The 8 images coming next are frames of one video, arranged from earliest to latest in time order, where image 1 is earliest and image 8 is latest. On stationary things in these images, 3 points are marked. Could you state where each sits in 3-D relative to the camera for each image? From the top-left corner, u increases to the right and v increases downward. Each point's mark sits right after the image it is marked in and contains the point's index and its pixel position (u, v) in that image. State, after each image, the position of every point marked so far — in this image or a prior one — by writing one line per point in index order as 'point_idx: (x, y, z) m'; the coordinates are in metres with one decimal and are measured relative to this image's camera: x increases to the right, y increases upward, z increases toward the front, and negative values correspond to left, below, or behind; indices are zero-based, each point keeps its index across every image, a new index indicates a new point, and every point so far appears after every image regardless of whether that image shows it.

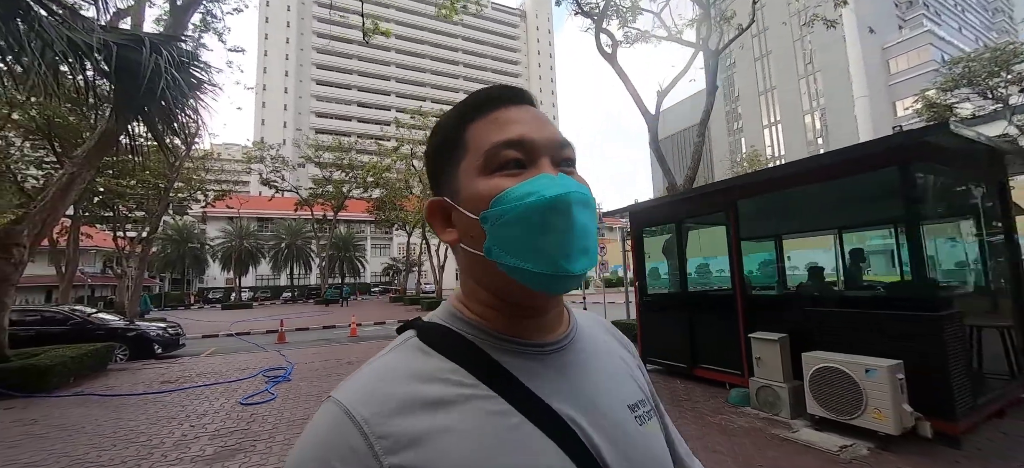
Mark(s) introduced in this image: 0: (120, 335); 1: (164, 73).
0: (-10.2, -2.6, +10.1) m
1: (-4.7, +2.1, +5.3) m
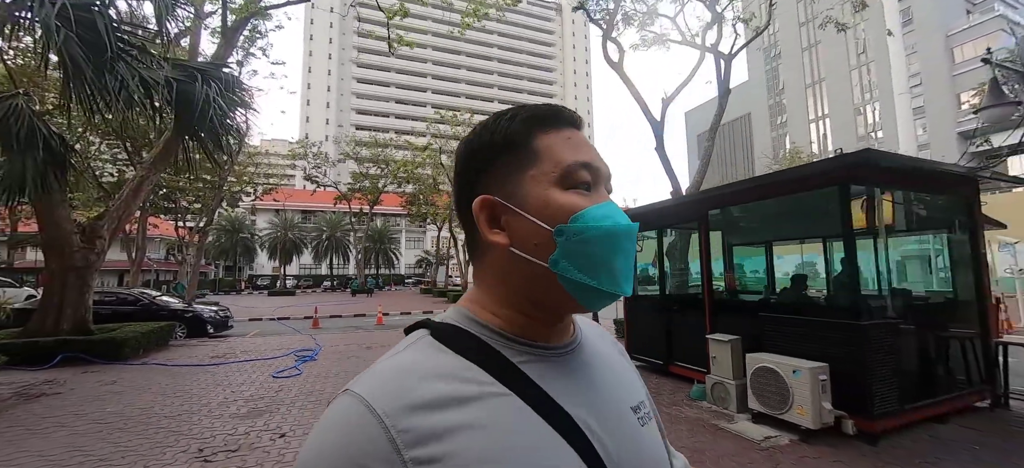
0: (-10.0, -2.4, +11.7) m
1: (-4.9, +2.1, +6.3) m
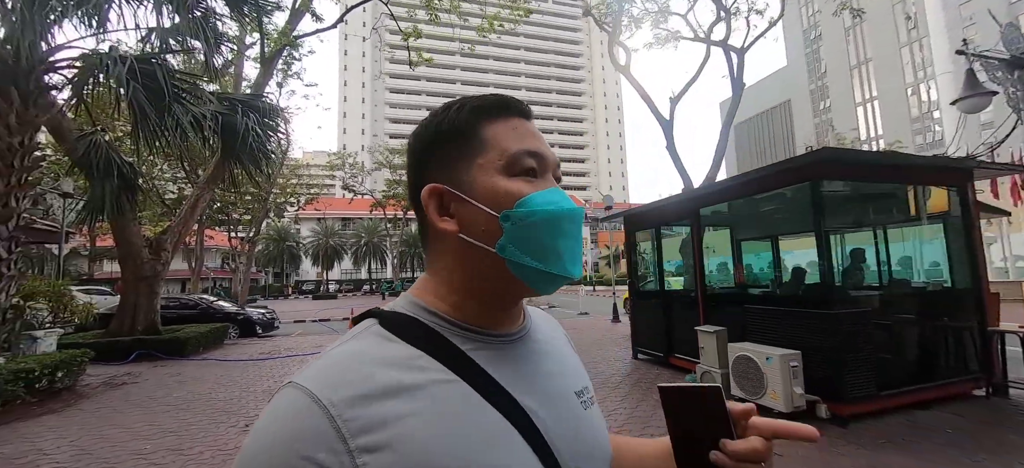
0: (-9.3, -2.8, +13.0) m
1: (-4.8, +1.9, +7.2) m
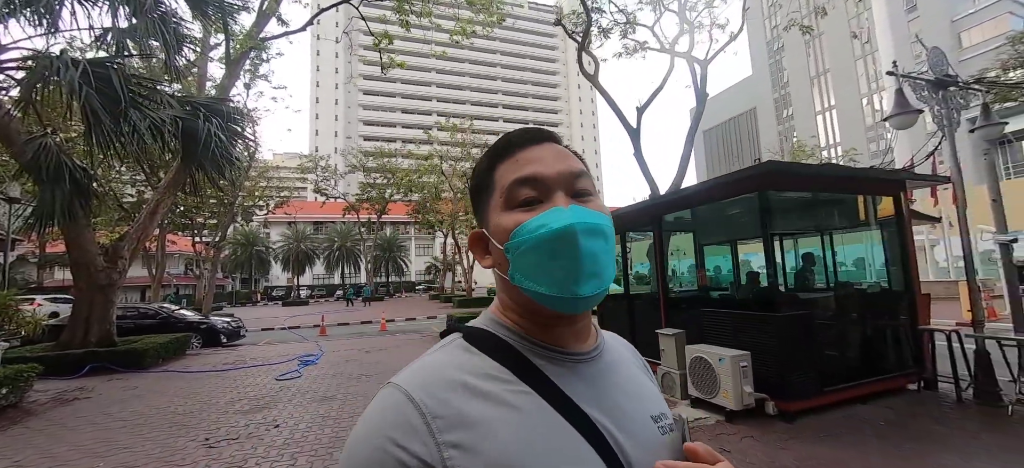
0: (-10.2, -3.0, +12.6) m
1: (-5.4, +1.8, +7.1) m
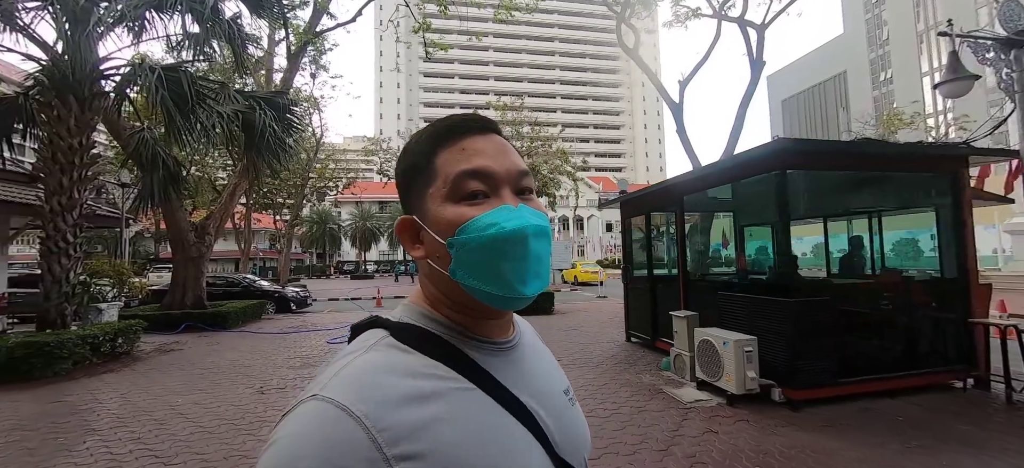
0: (-8.9, -2.2, +14.3) m
1: (-4.9, +2.2, +7.9) m
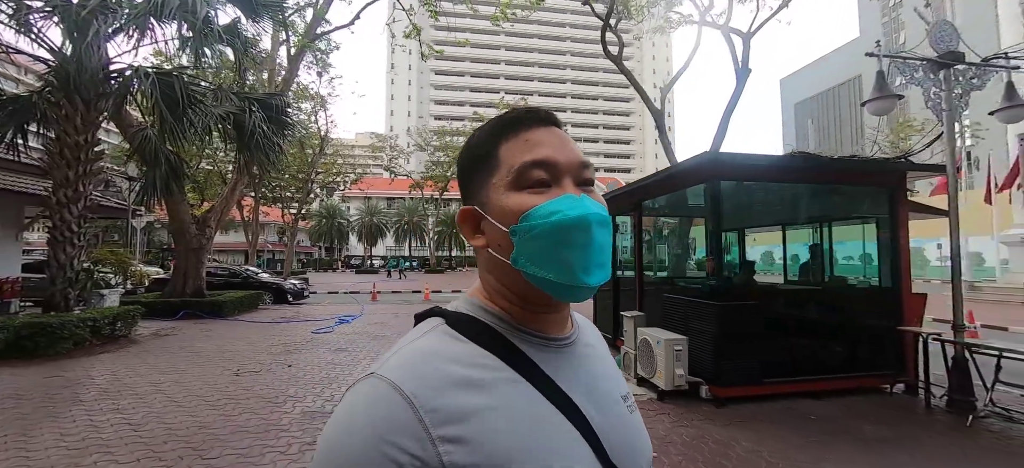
0: (-9.3, -2.0, +14.9) m
1: (-5.4, +2.3, +8.4) m
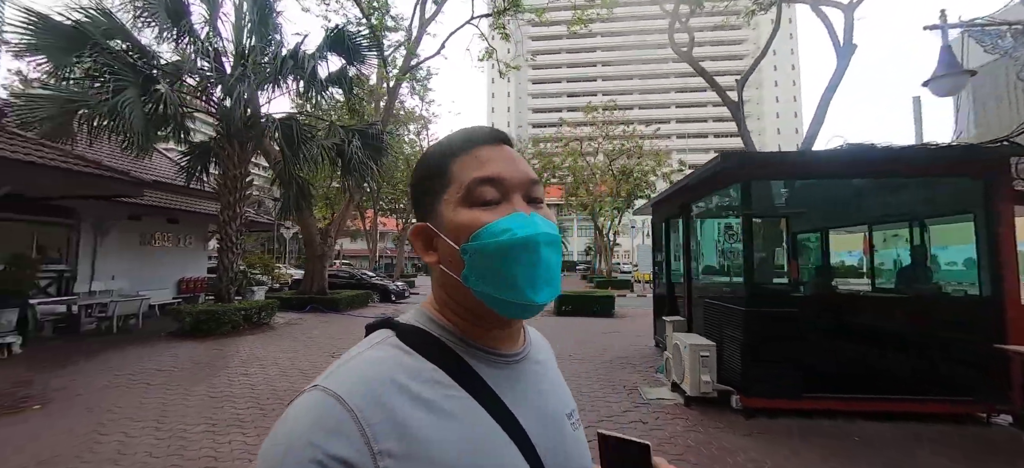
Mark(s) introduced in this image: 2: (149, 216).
0: (-6.1, -2.3, +17.3) m
1: (-4.0, +2.1, +10.1) m
2: (-10.4, +0.5, +11.2) m
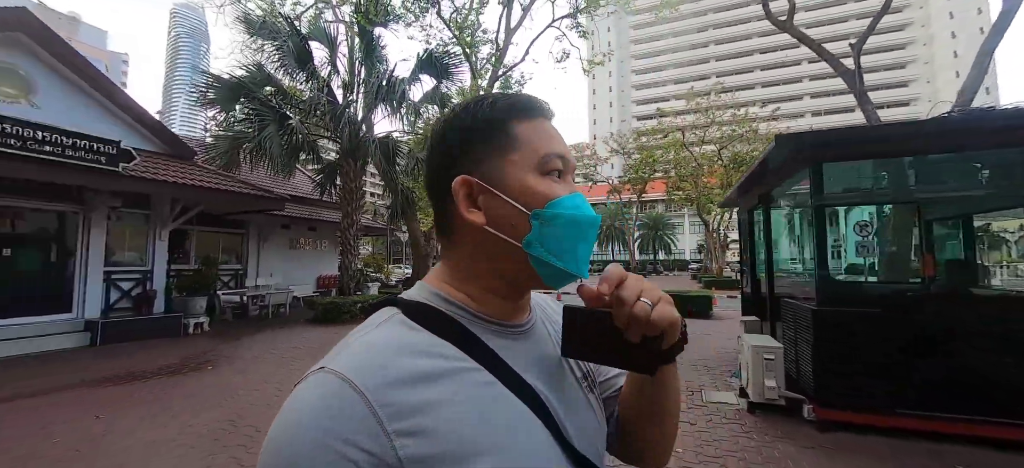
0: (-1.9, -2.4, +18.6) m
1: (-1.9, +2.1, +11.1) m
2: (-7.8, +0.3, +13.9) m
